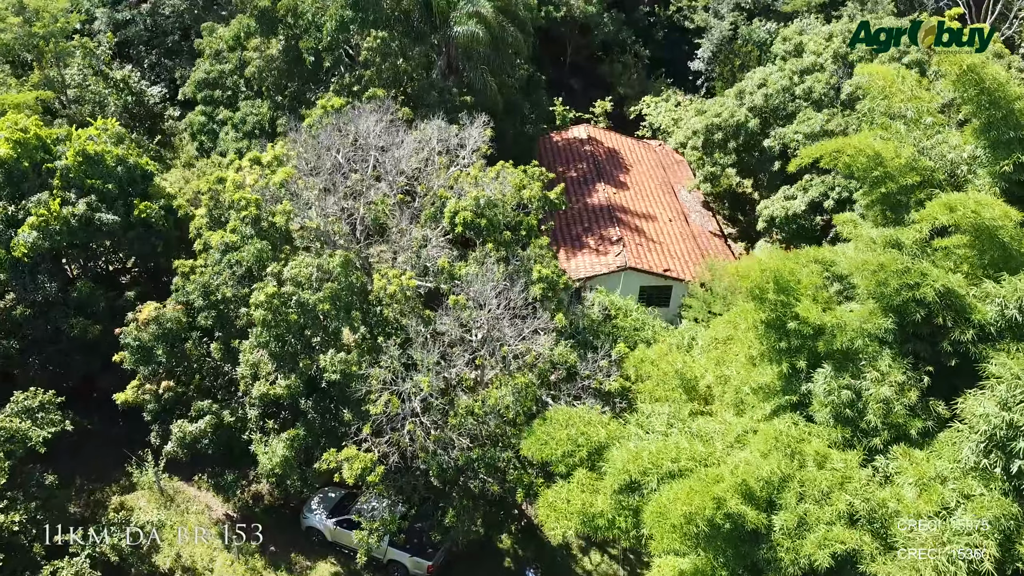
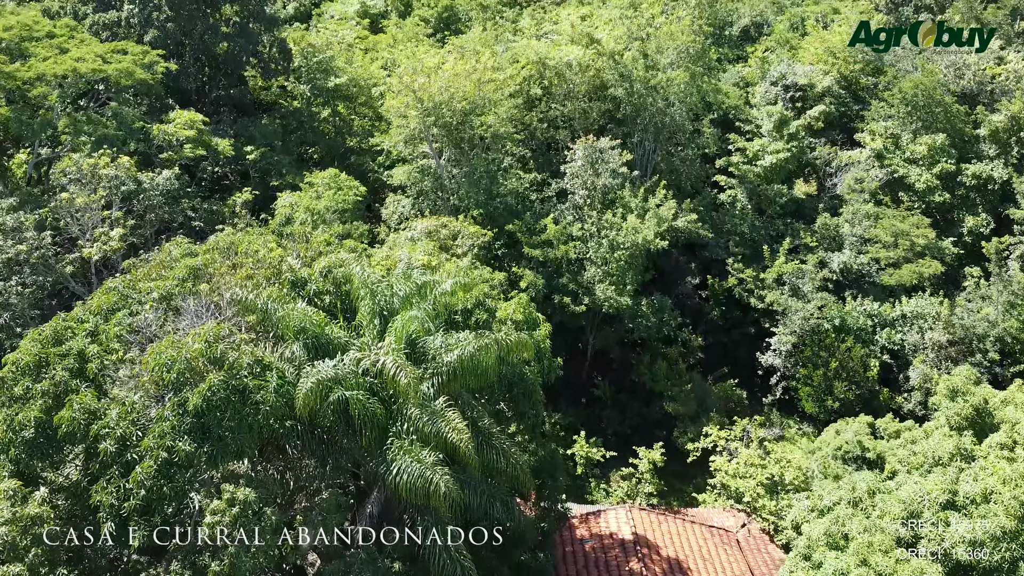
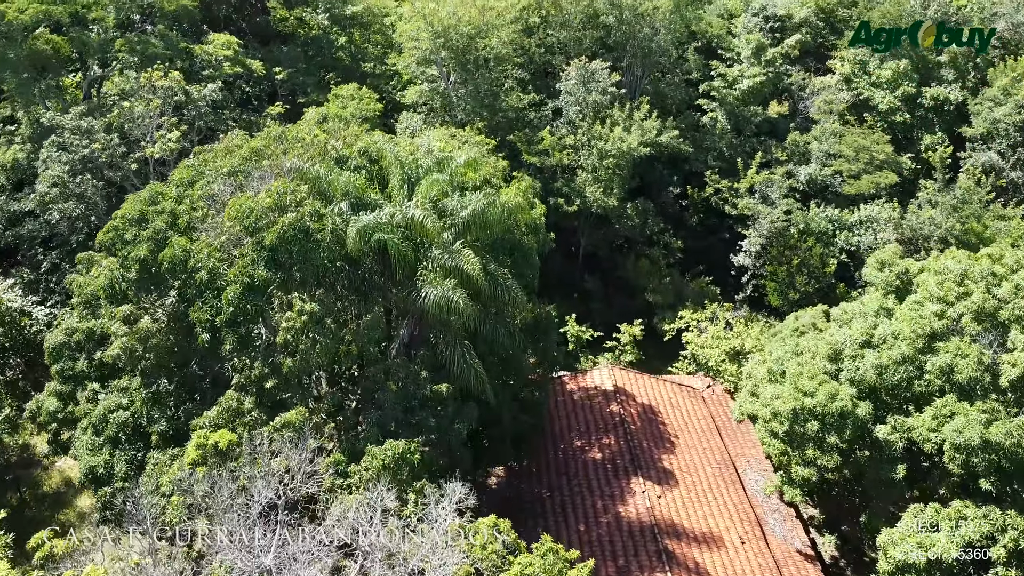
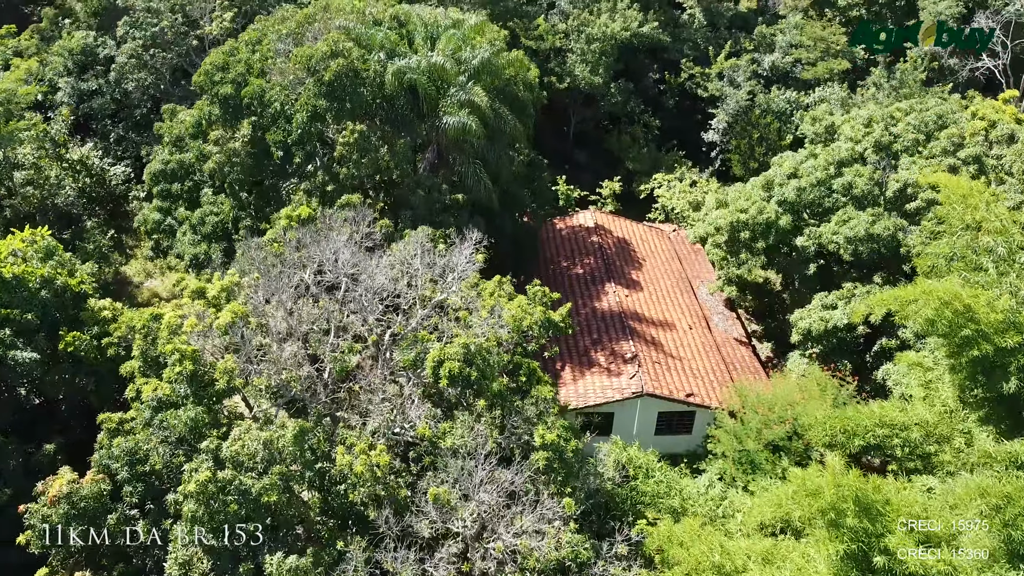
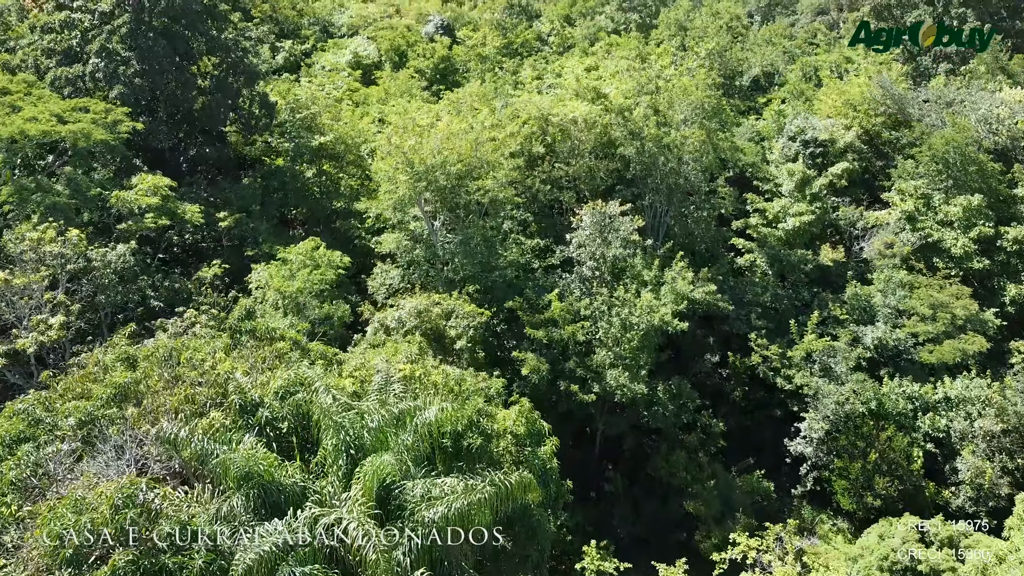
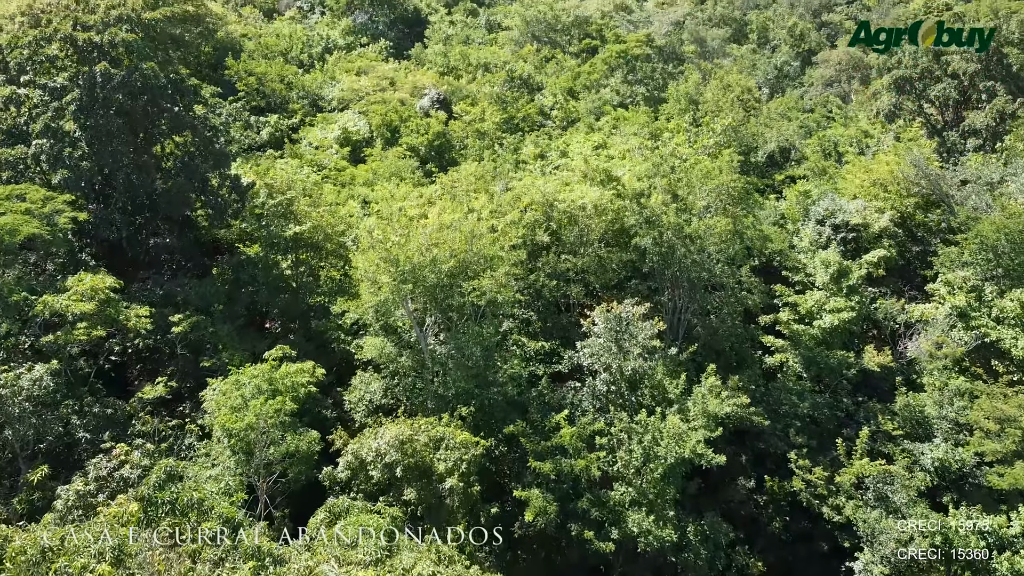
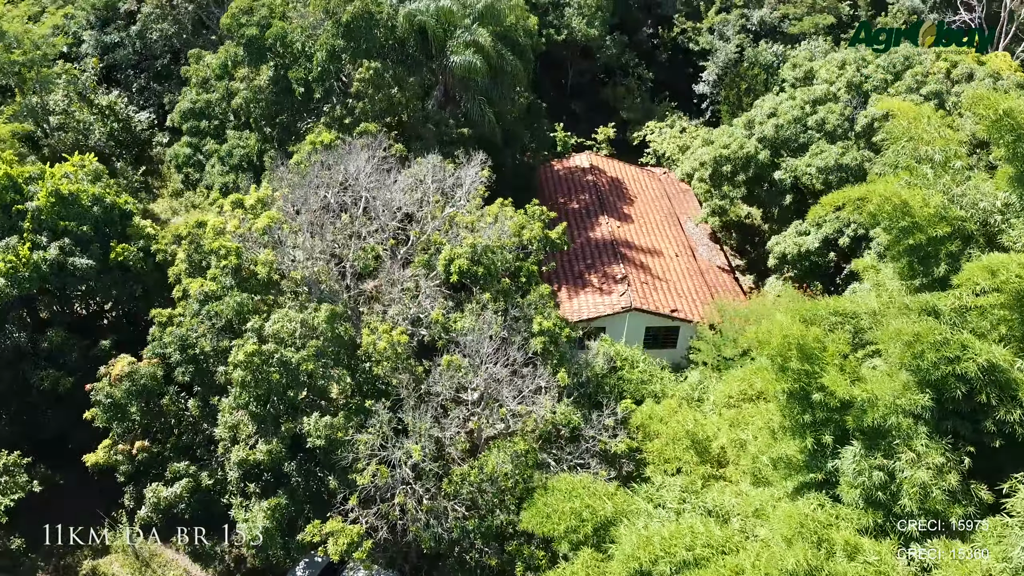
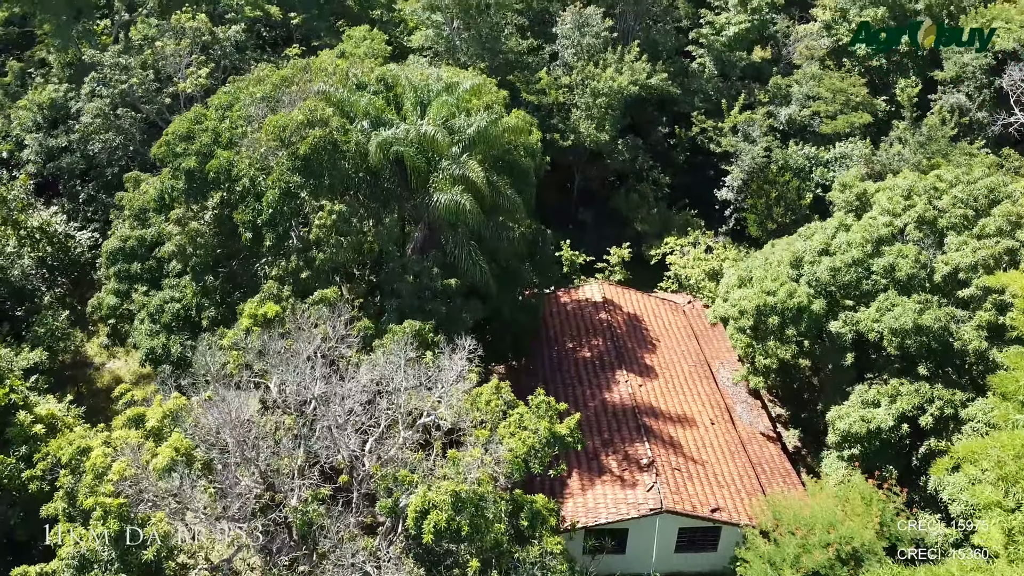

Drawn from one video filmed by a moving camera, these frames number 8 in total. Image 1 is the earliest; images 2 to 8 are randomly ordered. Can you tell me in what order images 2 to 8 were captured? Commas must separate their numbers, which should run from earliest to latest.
7, 4, 8, 3, 2, 5, 6
